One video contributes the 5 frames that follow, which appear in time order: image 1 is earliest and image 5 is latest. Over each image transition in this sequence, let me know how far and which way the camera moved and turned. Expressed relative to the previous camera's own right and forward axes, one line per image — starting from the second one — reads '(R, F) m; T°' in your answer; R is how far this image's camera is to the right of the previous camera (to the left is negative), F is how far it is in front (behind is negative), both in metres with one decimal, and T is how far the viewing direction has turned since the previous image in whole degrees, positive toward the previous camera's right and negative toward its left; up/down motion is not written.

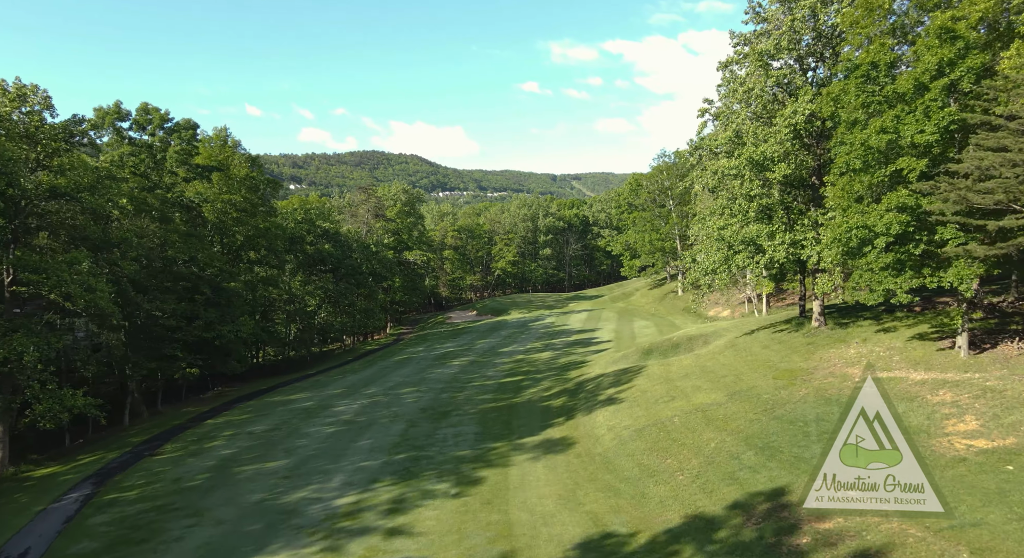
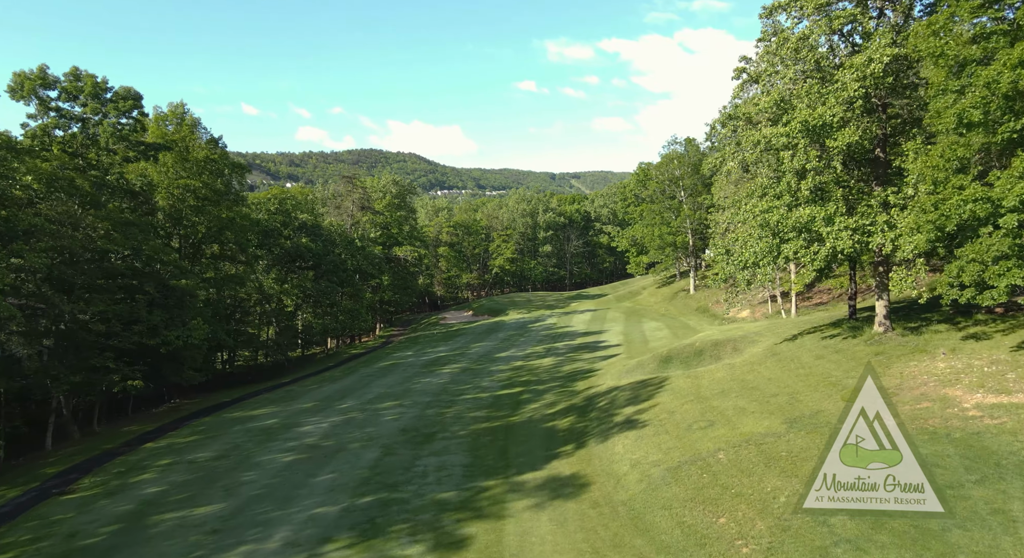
(+0.1, +4.6) m; 0°
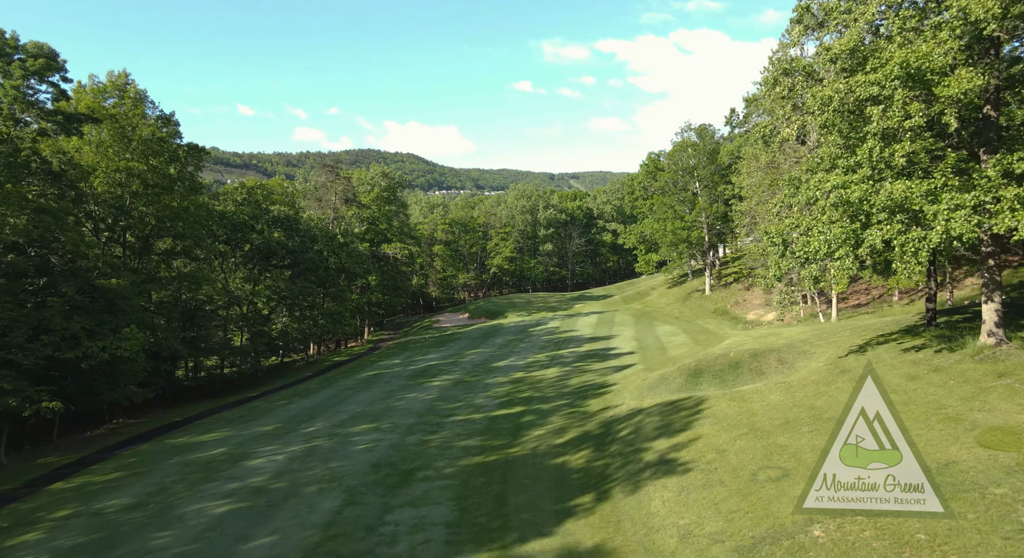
(0.0, +4.8) m; 0°
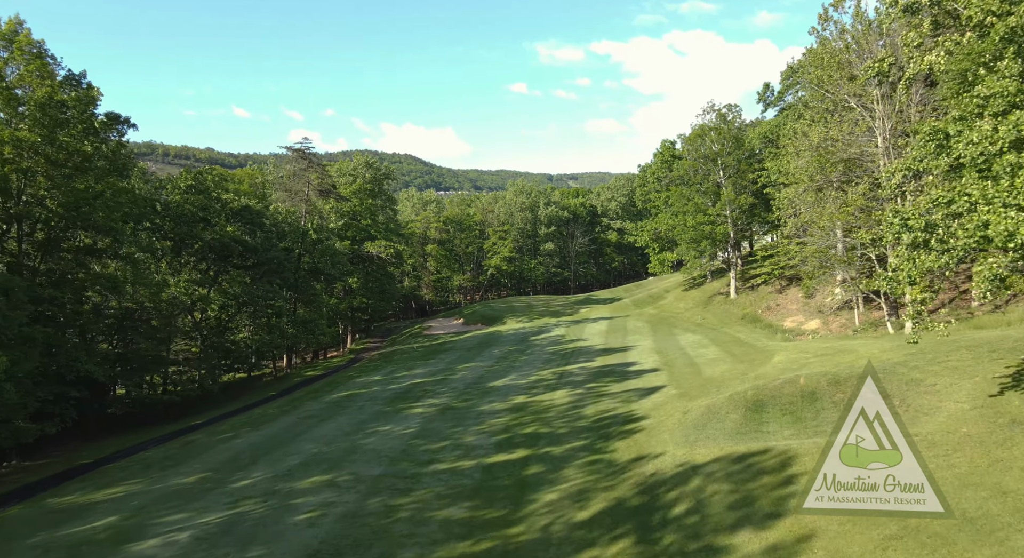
(0.0, +6.1) m; 0°
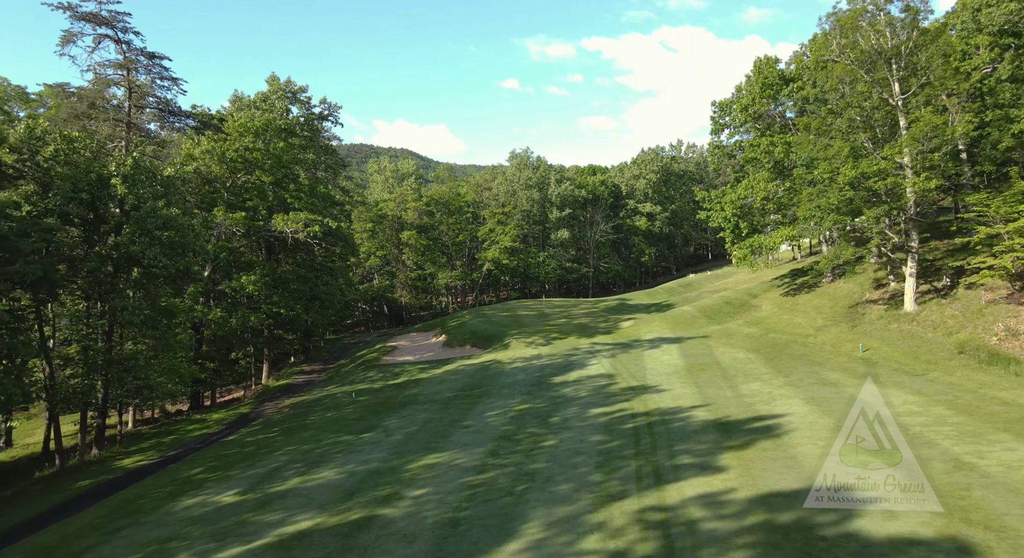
(-0.4, +20.0) m; 0°
